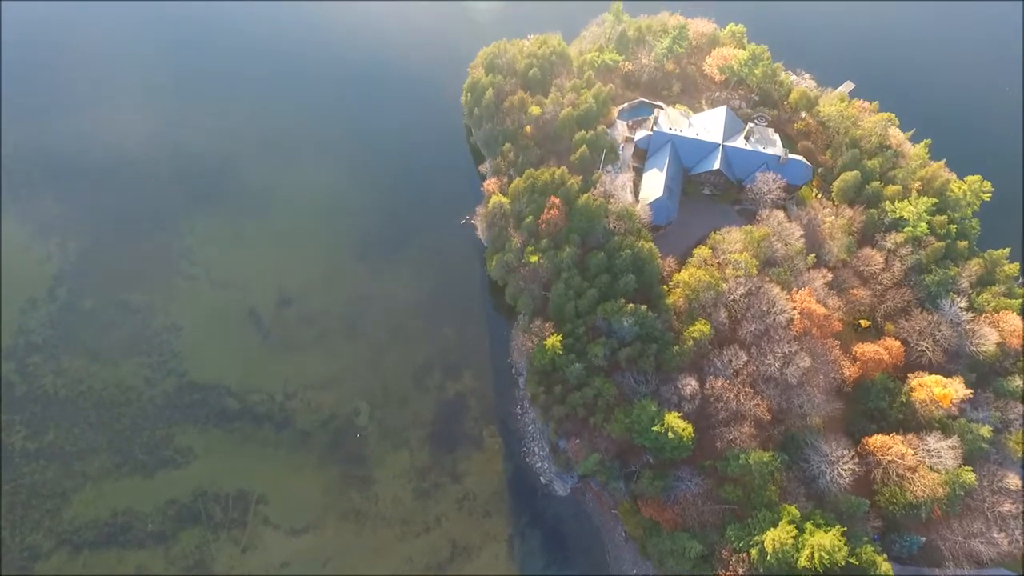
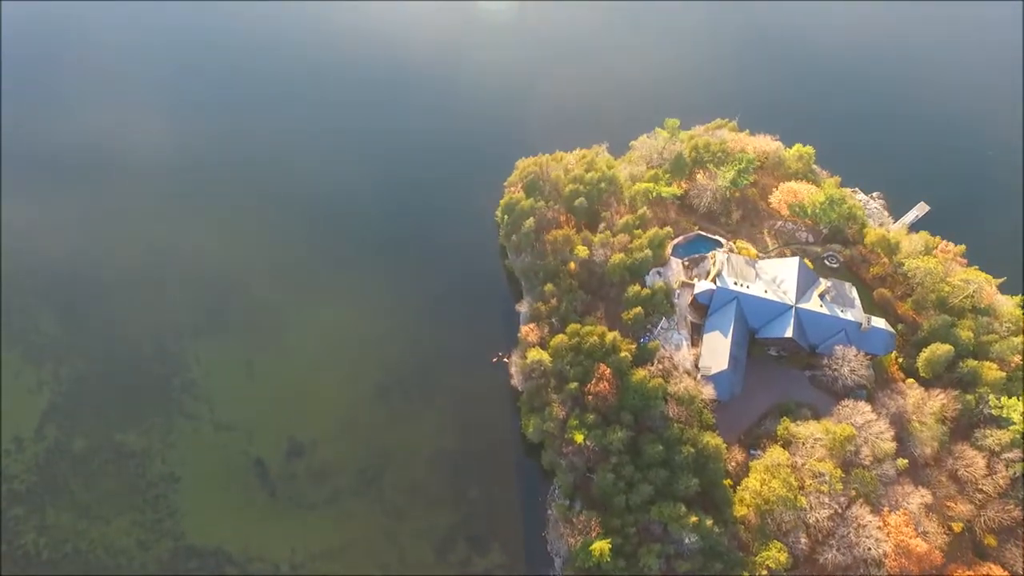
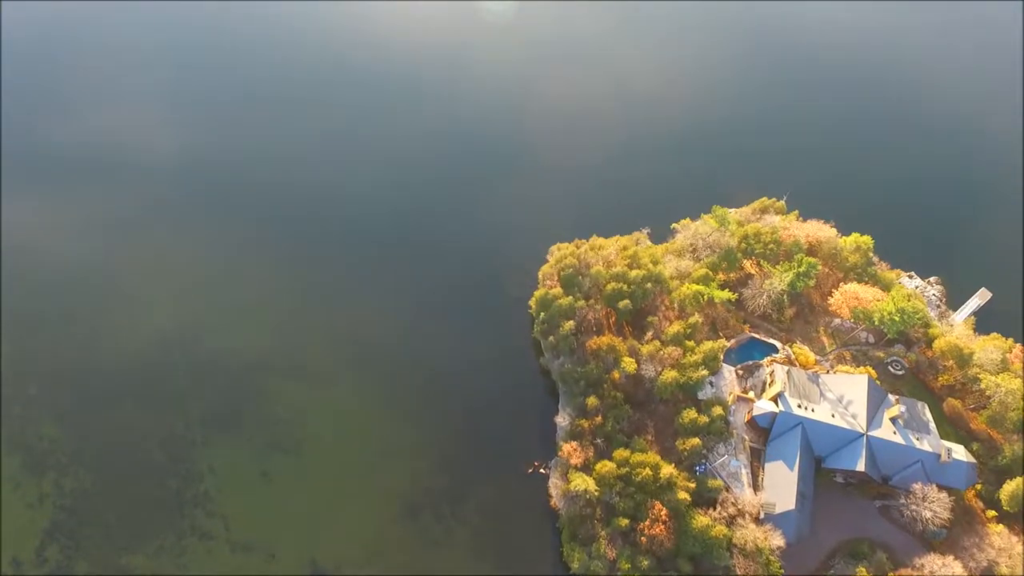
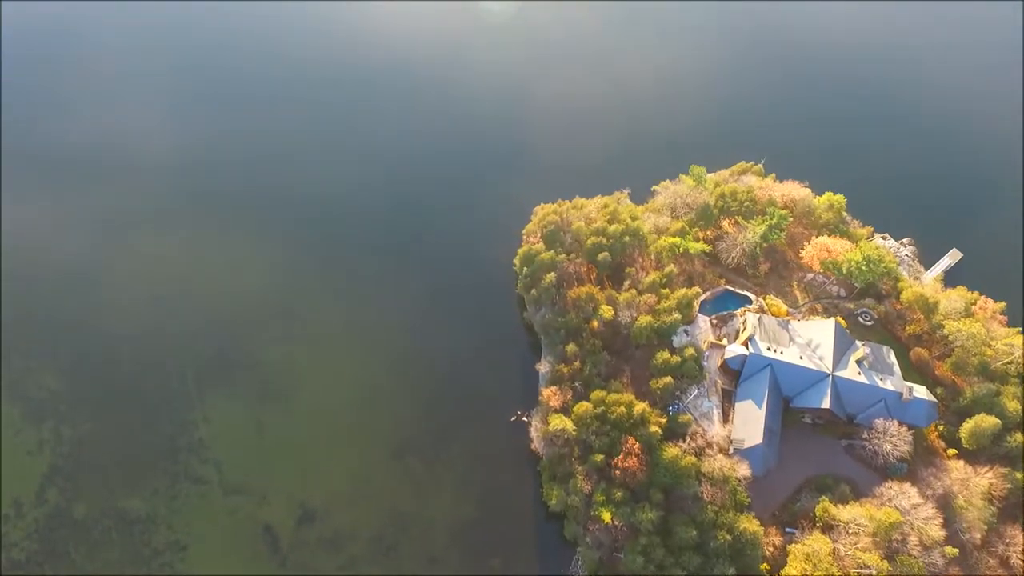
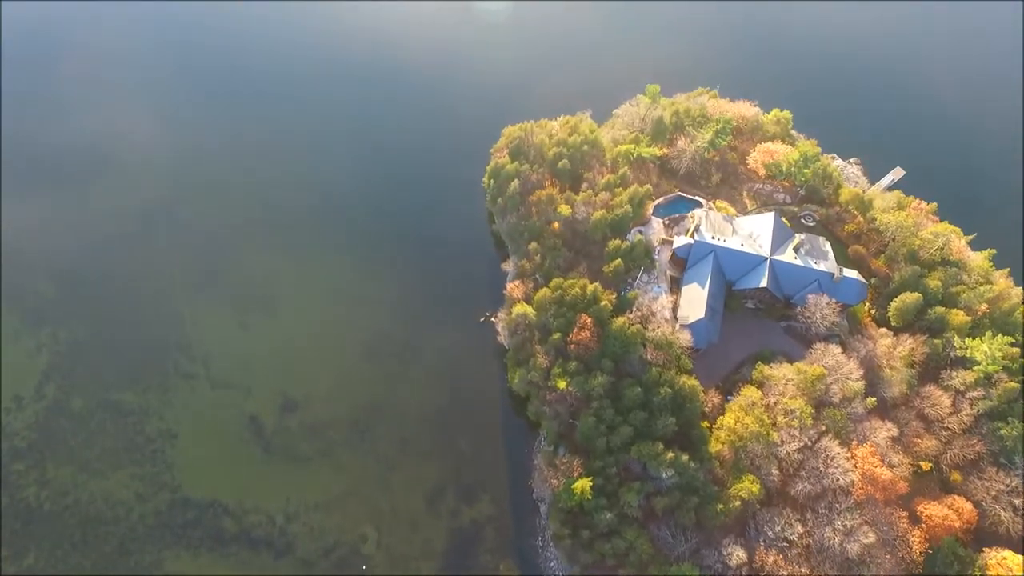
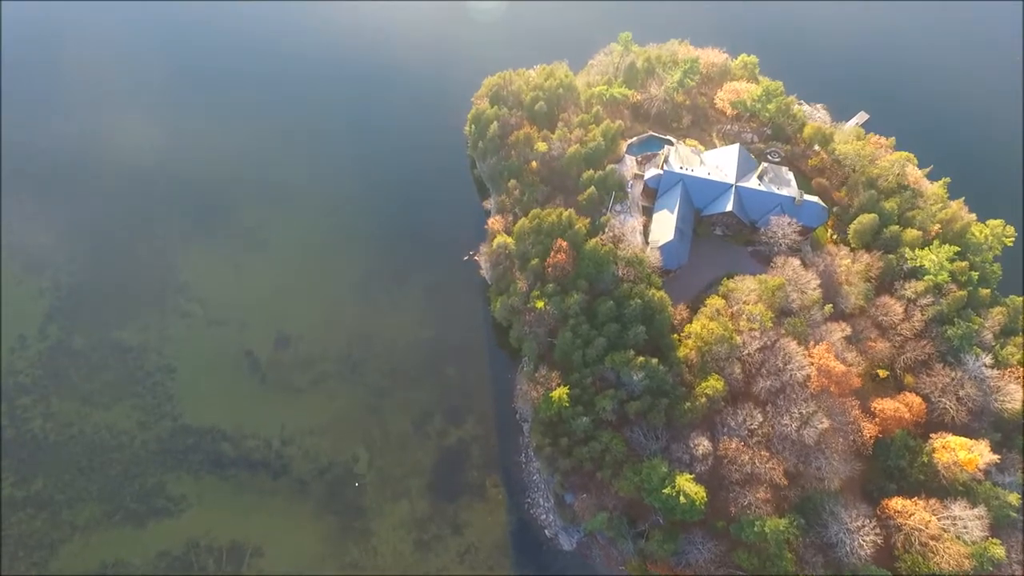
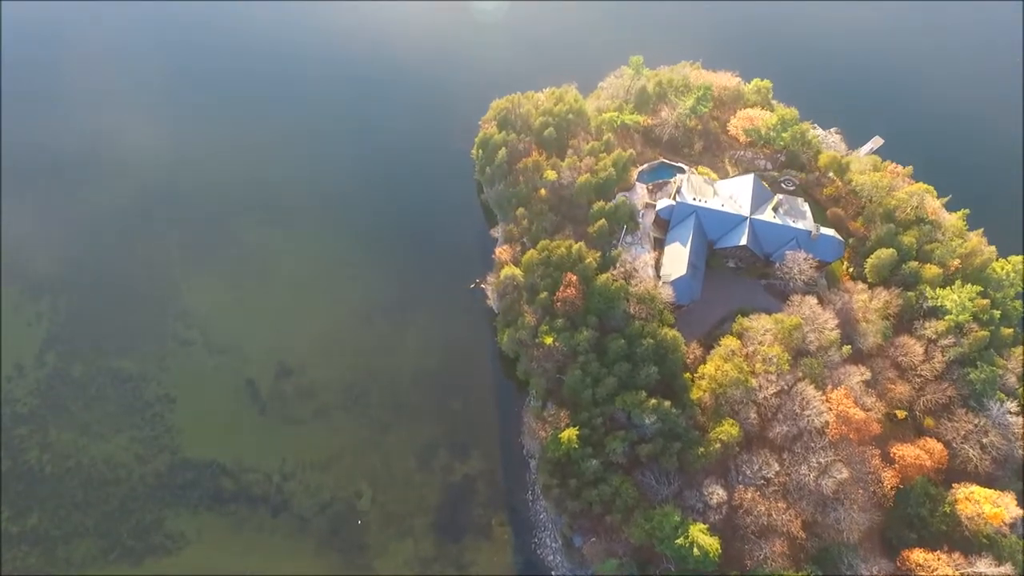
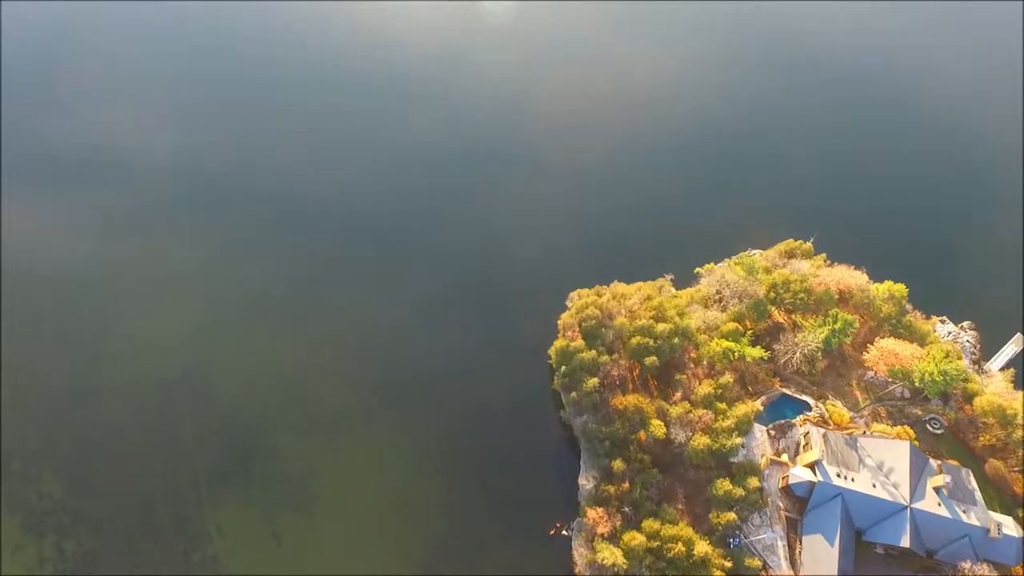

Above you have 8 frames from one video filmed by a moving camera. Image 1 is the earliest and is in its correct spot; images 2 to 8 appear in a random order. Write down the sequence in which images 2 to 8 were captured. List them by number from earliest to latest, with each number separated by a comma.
6, 7, 5, 2, 4, 3, 8
